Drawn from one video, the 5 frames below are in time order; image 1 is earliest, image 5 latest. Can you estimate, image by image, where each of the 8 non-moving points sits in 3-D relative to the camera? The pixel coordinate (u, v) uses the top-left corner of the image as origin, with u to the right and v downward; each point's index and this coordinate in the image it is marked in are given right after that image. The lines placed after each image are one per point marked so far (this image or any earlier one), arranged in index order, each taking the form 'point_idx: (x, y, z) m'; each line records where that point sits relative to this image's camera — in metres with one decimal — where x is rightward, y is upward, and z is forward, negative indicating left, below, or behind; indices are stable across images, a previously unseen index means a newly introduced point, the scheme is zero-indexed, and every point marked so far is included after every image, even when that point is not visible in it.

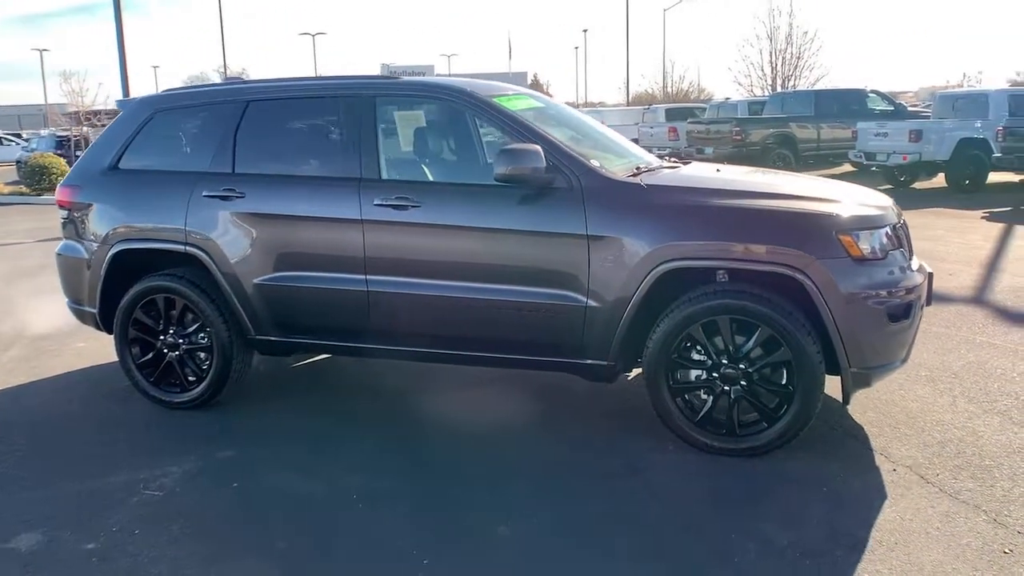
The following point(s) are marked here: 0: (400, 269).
0: (-0.6, +0.1, +4.6) m
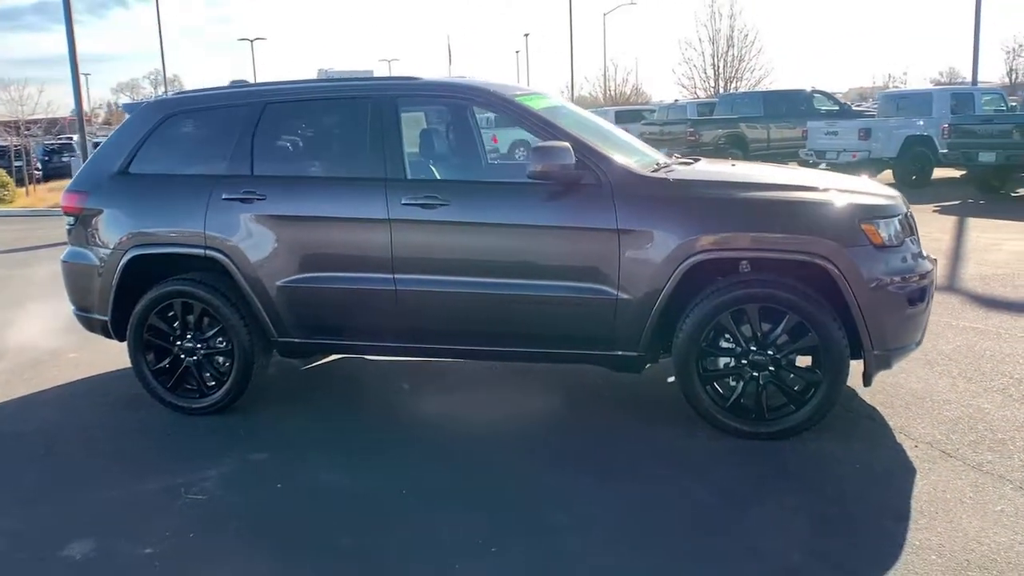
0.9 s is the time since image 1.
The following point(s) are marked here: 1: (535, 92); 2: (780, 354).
0: (-0.4, +0.1, +4.7) m
1: (-0.1, +1.1, +4.9) m
2: (+1.4, -0.3, +4.3) m
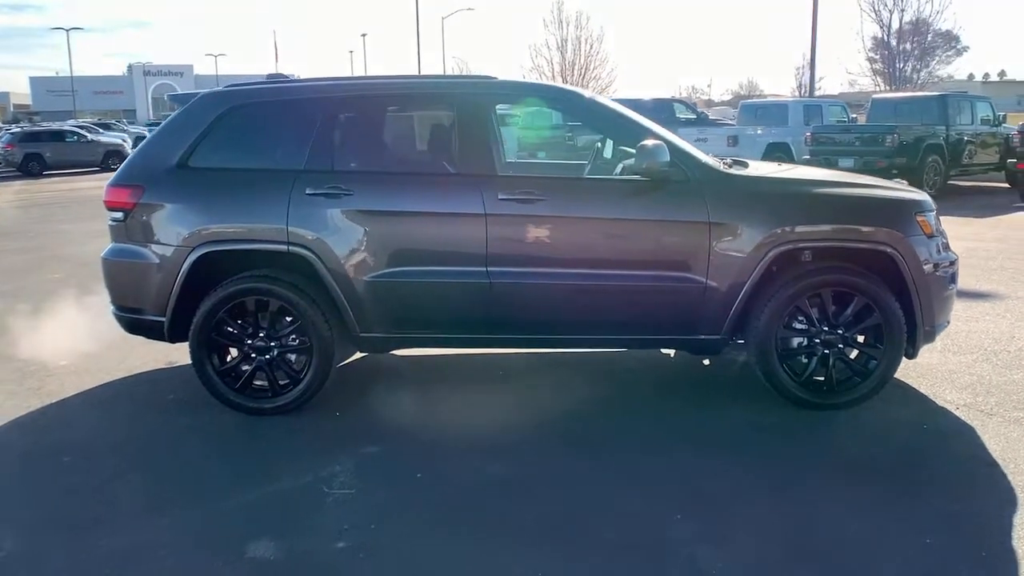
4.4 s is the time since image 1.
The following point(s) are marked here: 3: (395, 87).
0: (+0.1, +0.2, +4.8) m
1: (+0.3, +1.2, +5.1) m
2: (+1.9, -0.3, +4.9) m
3: (-0.7, +1.2, +5.0) m
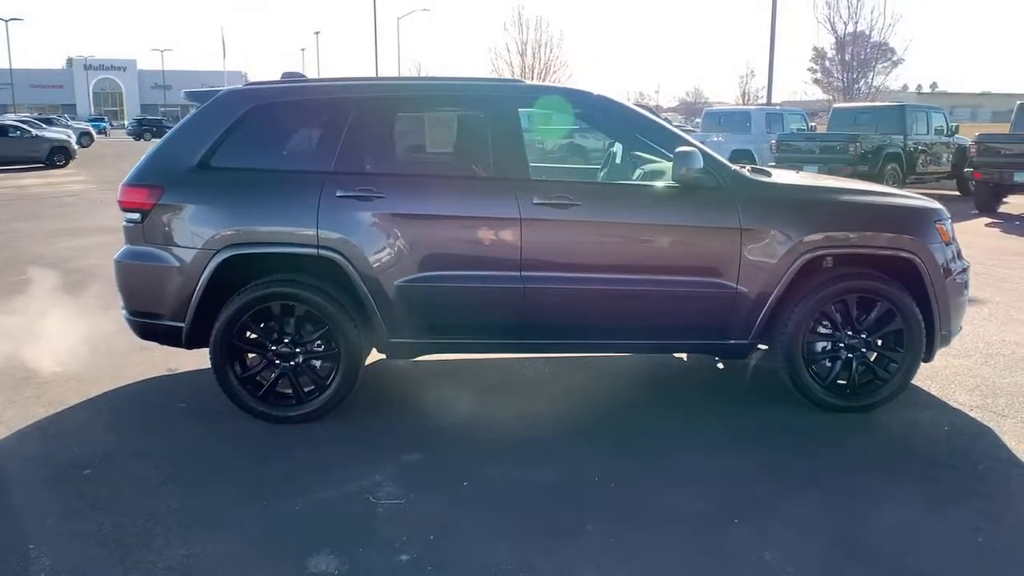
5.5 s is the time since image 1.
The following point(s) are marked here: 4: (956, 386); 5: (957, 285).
0: (+0.2, +0.1, +4.8) m
1: (+0.5, +1.1, +5.1) m
2: (+2.1, -0.3, +5.0) m
3: (-0.5, +1.2, +5.0) m
4: (+2.9, -0.6, +5.6) m
5: (+2.7, 0.0, +5.1) m
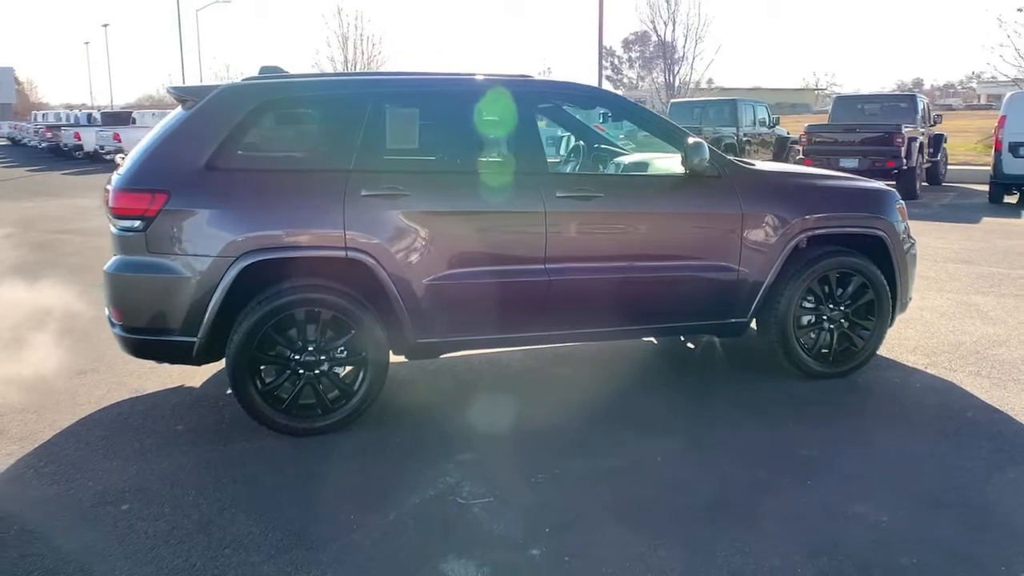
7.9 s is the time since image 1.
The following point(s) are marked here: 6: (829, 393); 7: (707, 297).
0: (+0.4, +0.2, +4.9) m
1: (+0.5, +1.2, +5.3) m
2: (+2.2, -0.1, +5.5) m
3: (-0.5, +1.2, +4.9) m
4: (+2.8, -0.4, +6.3) m
5: (+2.7, +0.2, +5.7) m
6: (+2.0, -0.7, +5.3) m
7: (+1.2, -0.1, +5.2) m
